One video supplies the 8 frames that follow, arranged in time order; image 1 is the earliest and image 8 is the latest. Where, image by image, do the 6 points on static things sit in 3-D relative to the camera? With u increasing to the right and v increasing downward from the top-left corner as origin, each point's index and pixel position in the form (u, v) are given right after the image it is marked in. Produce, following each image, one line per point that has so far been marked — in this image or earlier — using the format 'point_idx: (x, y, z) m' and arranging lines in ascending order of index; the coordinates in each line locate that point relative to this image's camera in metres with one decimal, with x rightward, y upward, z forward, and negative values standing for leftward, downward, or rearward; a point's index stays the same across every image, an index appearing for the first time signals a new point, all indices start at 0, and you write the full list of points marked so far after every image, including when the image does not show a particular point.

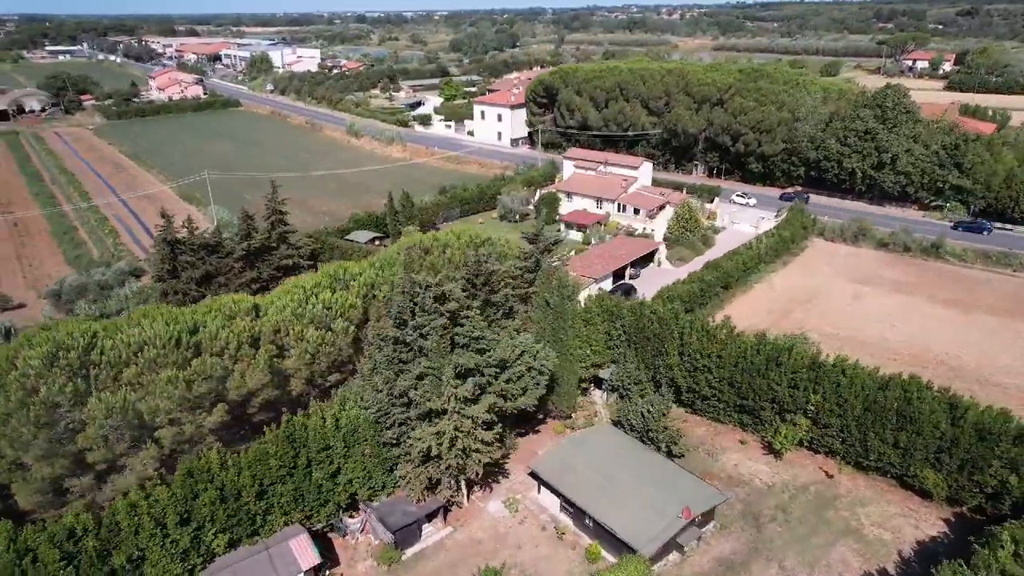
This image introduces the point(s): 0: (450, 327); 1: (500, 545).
0: (-2.0, -1.2, +19.3) m
1: (-0.3, -7.7, +19.5) m
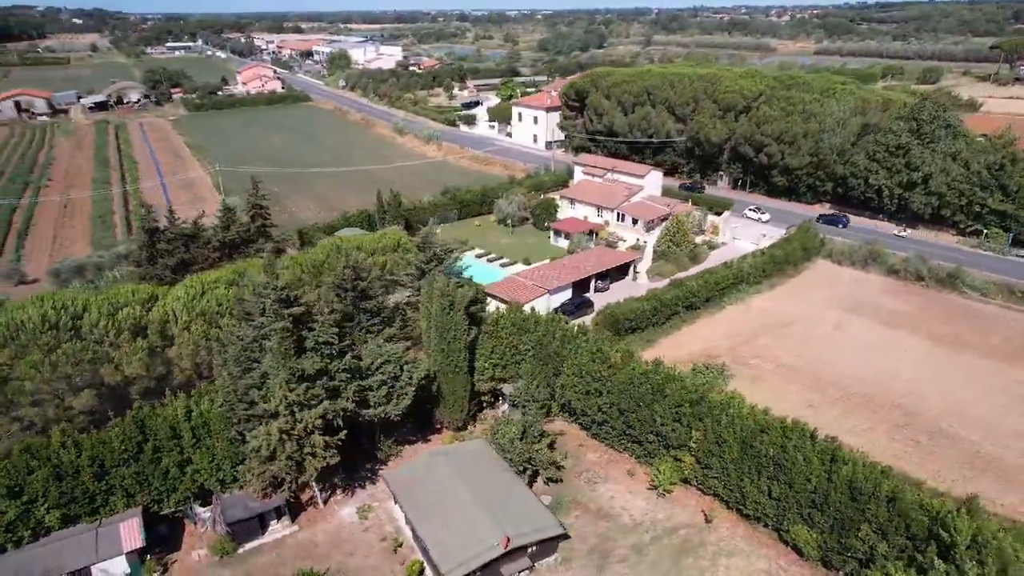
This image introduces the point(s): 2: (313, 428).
0: (-6.6, -1.3, +19.5) m
1: (-5.3, -7.9, +19.5) m
2: (-5.9, -4.1, +19.1) m
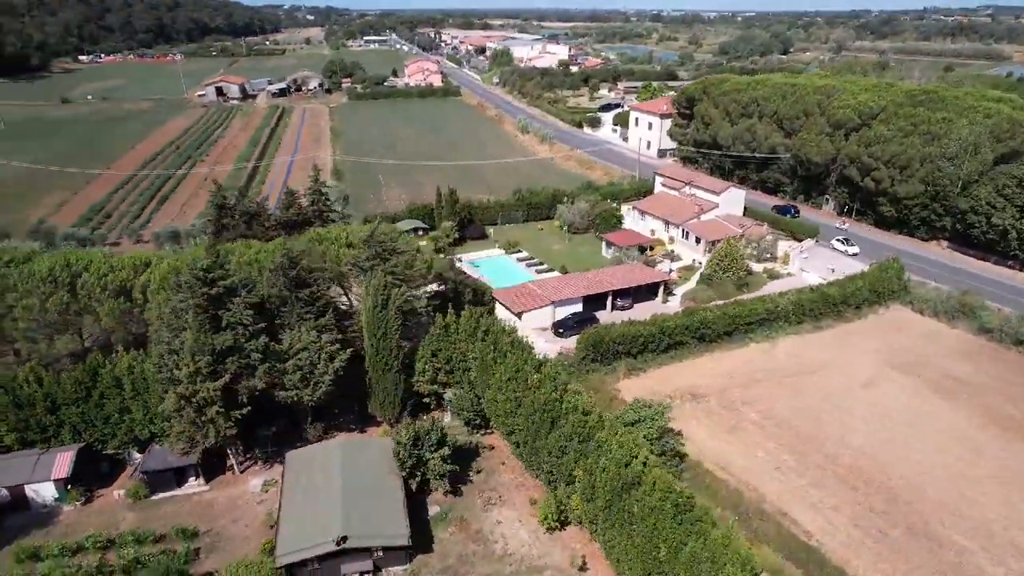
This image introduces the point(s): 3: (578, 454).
0: (-9.7, -0.7, +21.2) m
1: (-9.3, -7.3, +21.0) m
2: (-9.5, -3.5, +20.7) m
3: (+1.9, -5.0, +19.3) m
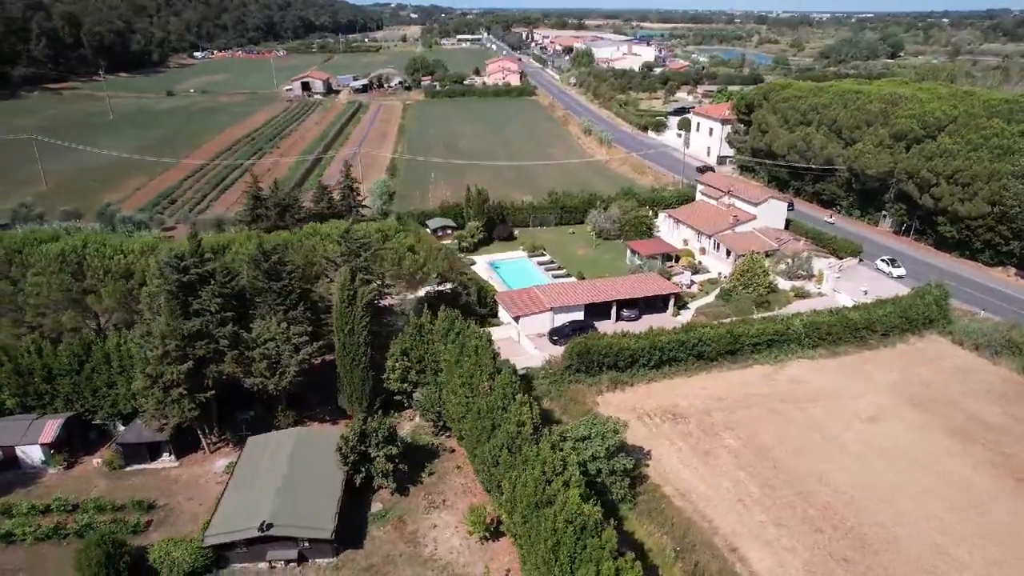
0: (-11.2, -0.3, +22.4) m
1: (-11.2, -6.9, +22.1) m
2: (-11.2, -3.1, +21.8) m
3: (-0.2, -5.2, +18.9) m
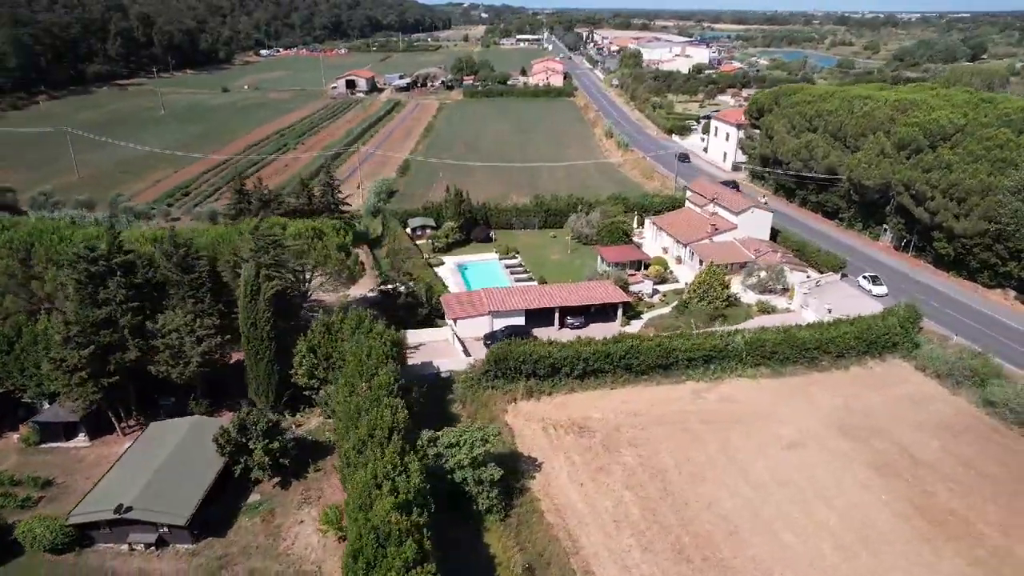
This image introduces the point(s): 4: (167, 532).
0: (-15.0, +0.1, +23.4) m
1: (-15.3, -6.5, +23.2) m
2: (-15.2, -2.7, +22.9) m
3: (-4.6, -5.2, +18.9) m
4: (-10.4, -7.4, +19.5) m
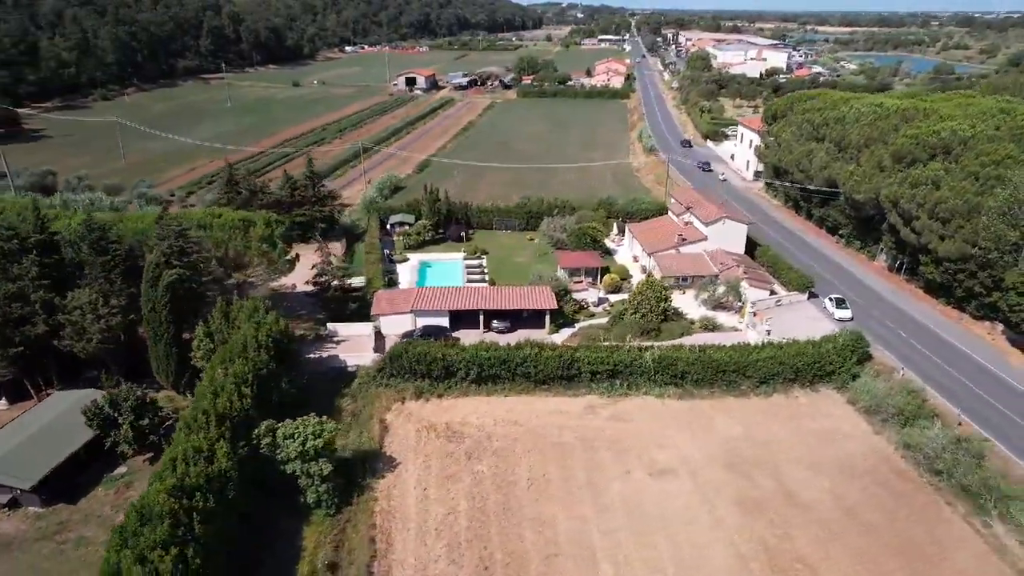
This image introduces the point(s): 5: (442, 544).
0: (-19.6, +1.0, +25.5) m
1: (-20.3, -5.6, +25.3) m
2: (-20.0, -1.8, +25.0) m
3: (-10.2, -4.9, +19.6) m
4: (-16.0, -6.7, +21.1) m
5: (-2.0, -7.8, +19.9) m
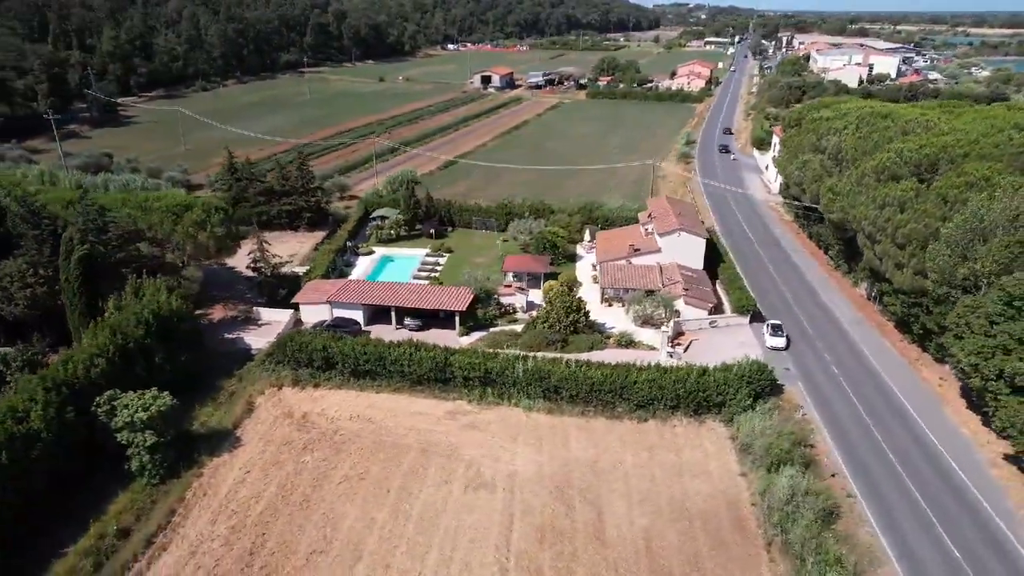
0: (-24.5, +2.6, +28.9) m
1: (-25.7, -4.0, +28.9) m
2: (-25.2, -0.2, +28.5) m
3: (-16.7, -4.0, +21.6) m
4: (-22.3, -5.4, +24.0) m
5: (-8.8, -7.5, +20.5) m
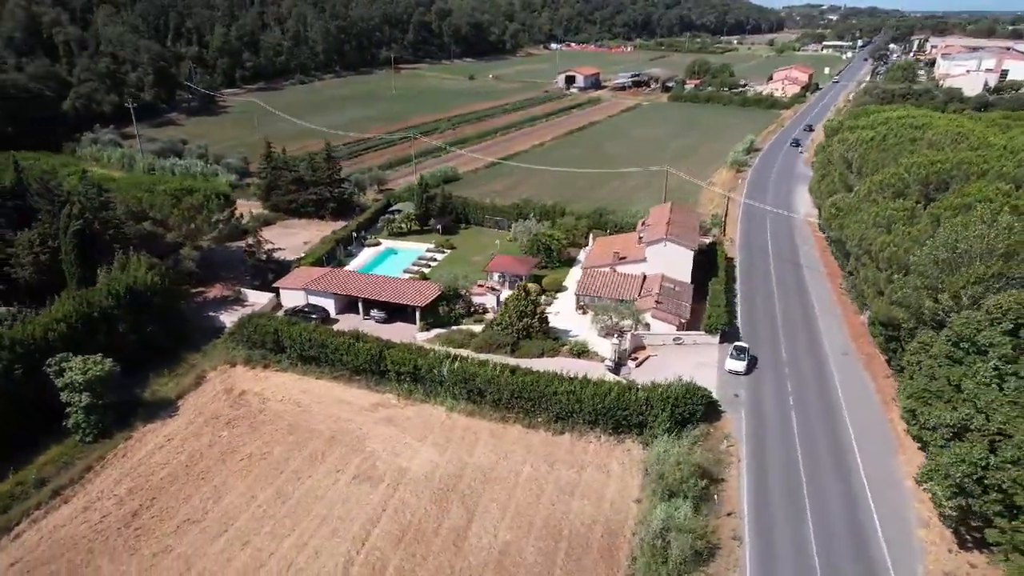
0: (-26.2, +4.4, +32.8) m
1: (-27.9, -2.1, +33.0) m
2: (-27.2, +1.7, +32.5) m
3: (-20.2, -2.7, +24.3) m
4: (-25.4, -3.7, +27.6) m
5: (-12.9, -6.8, +22.0) m
